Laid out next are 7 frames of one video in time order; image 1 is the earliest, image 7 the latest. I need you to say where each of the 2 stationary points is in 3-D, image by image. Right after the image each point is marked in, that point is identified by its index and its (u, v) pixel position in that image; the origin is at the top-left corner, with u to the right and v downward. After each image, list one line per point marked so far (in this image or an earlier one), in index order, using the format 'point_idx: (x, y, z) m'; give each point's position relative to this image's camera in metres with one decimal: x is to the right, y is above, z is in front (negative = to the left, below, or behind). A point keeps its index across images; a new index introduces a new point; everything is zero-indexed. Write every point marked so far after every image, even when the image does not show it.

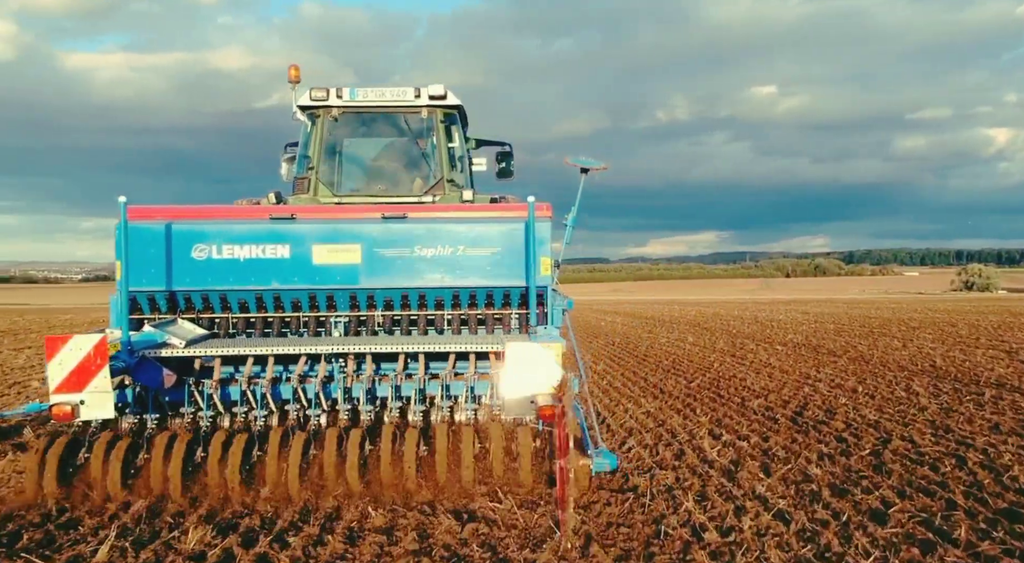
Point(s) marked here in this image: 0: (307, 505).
0: (-1.5, -1.6, +5.6) m
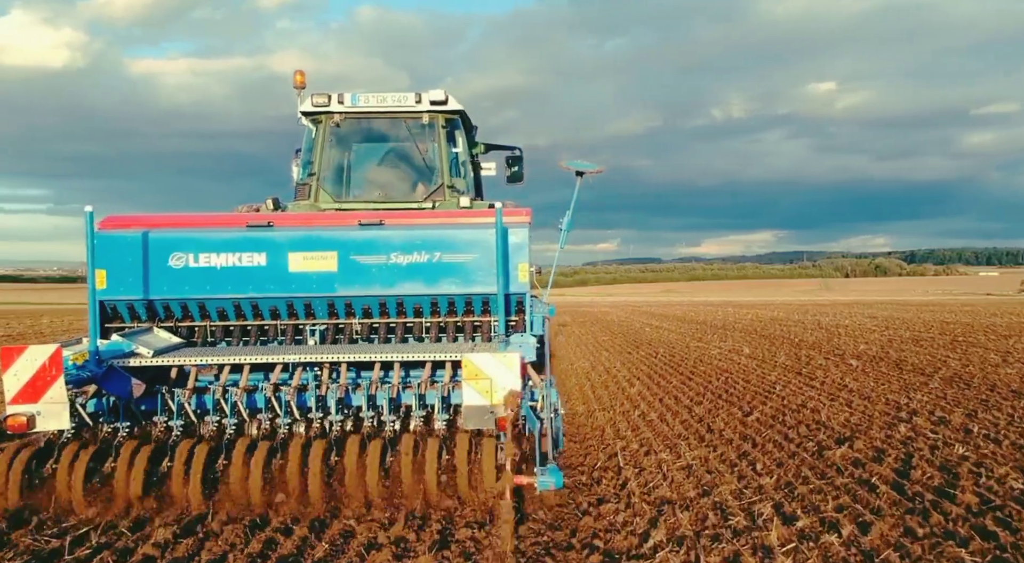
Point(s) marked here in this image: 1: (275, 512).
0: (-1.8, -1.6, +5.5) m
1: (-1.7, -1.6, +5.6) m
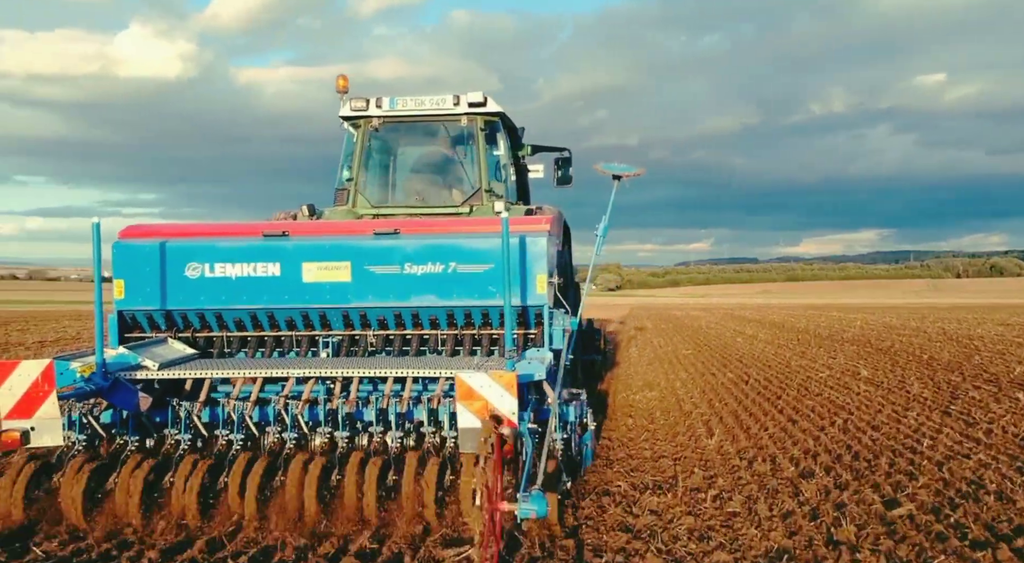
0: (-1.7, -1.7, +5.4) m
1: (-1.7, -1.7, +5.4) m
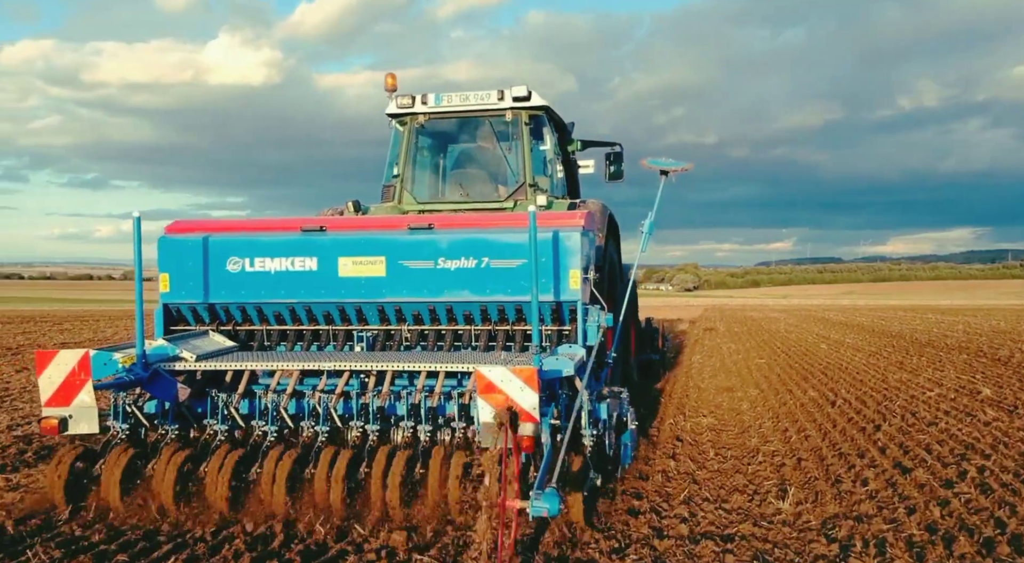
0: (-1.6, -1.7, +5.5) m
1: (-1.5, -1.7, +5.5) m
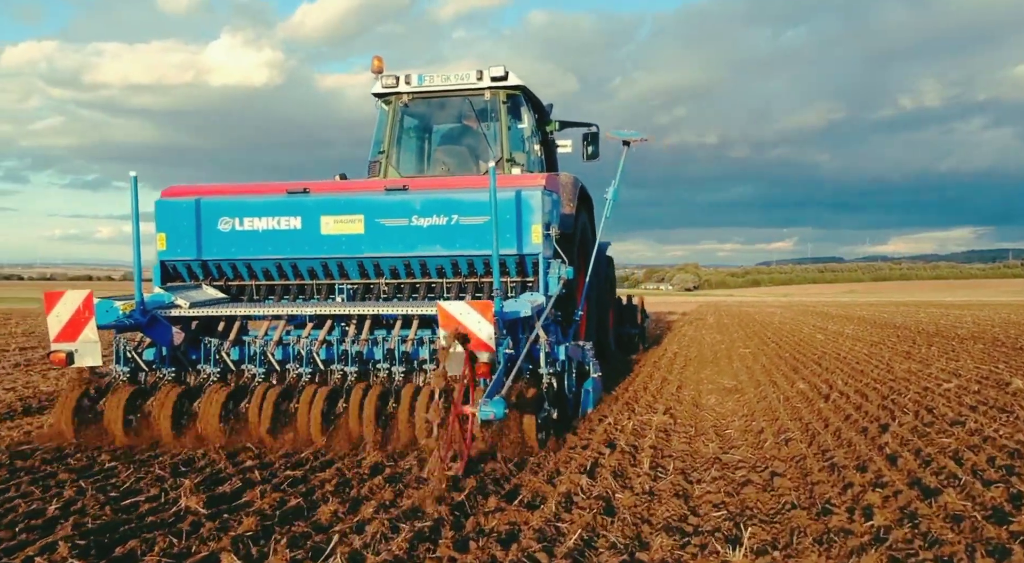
0: (-1.8, -1.3, +6.0) m
1: (-1.8, -1.3, +6.0) m
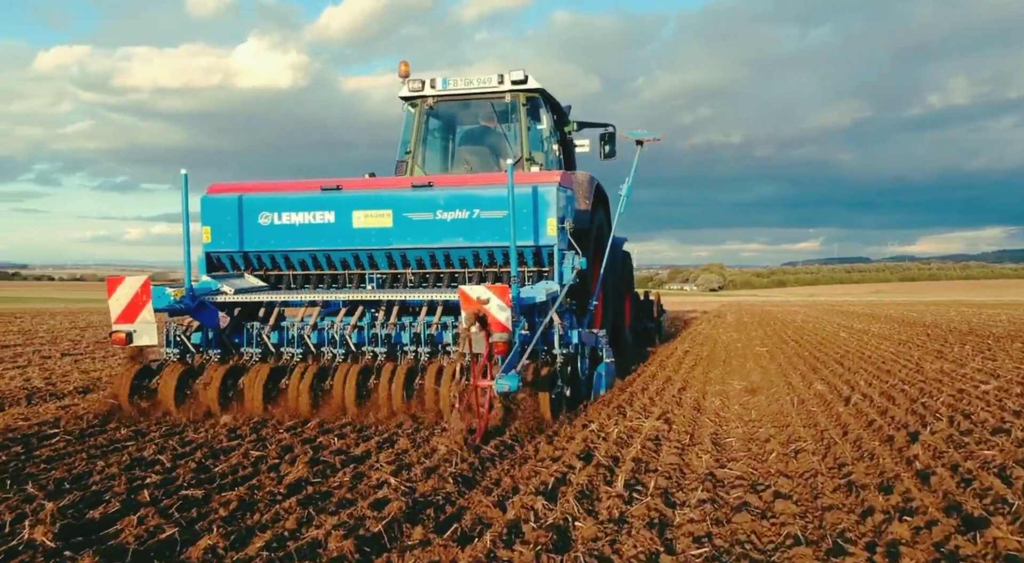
0: (-1.7, -1.2, +6.6) m
1: (-1.6, -1.2, +6.6) m
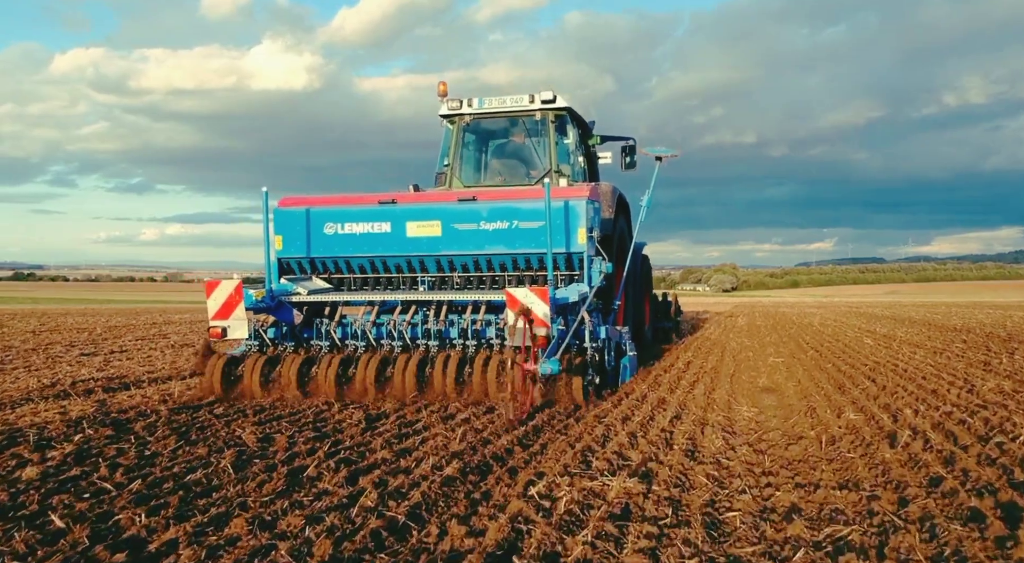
0: (-1.3, -1.2, +7.7) m
1: (-1.3, -1.2, +7.7) m
